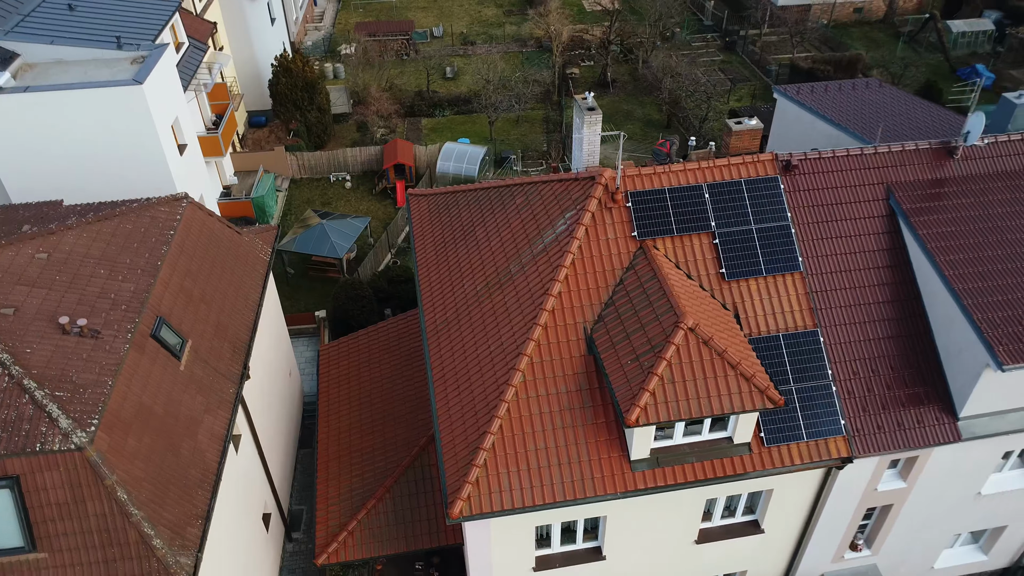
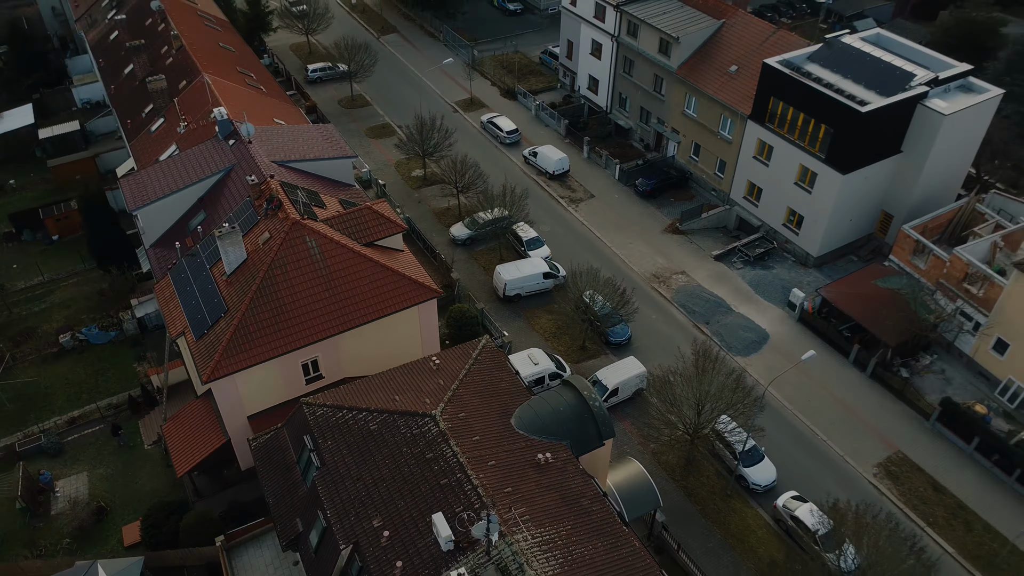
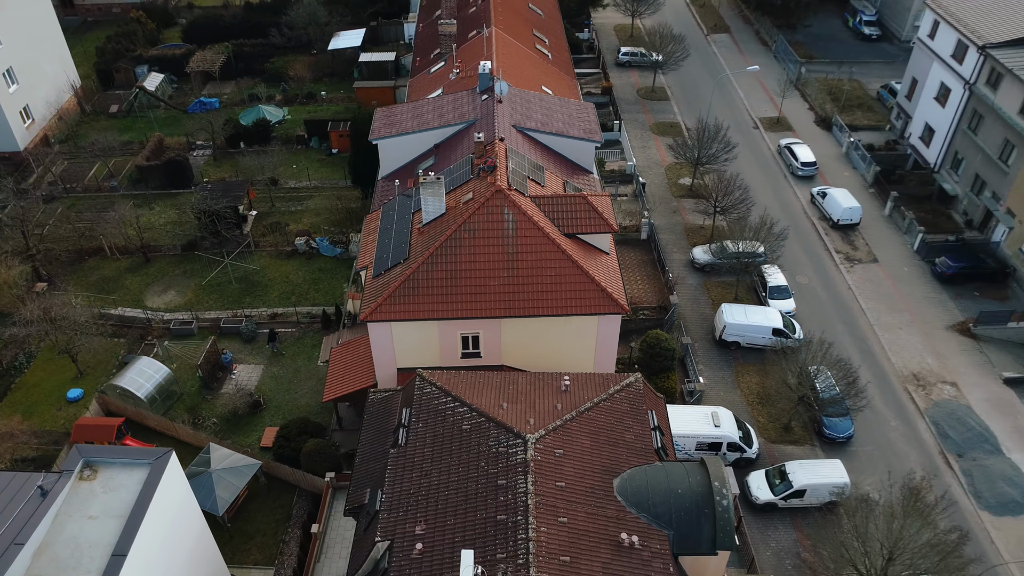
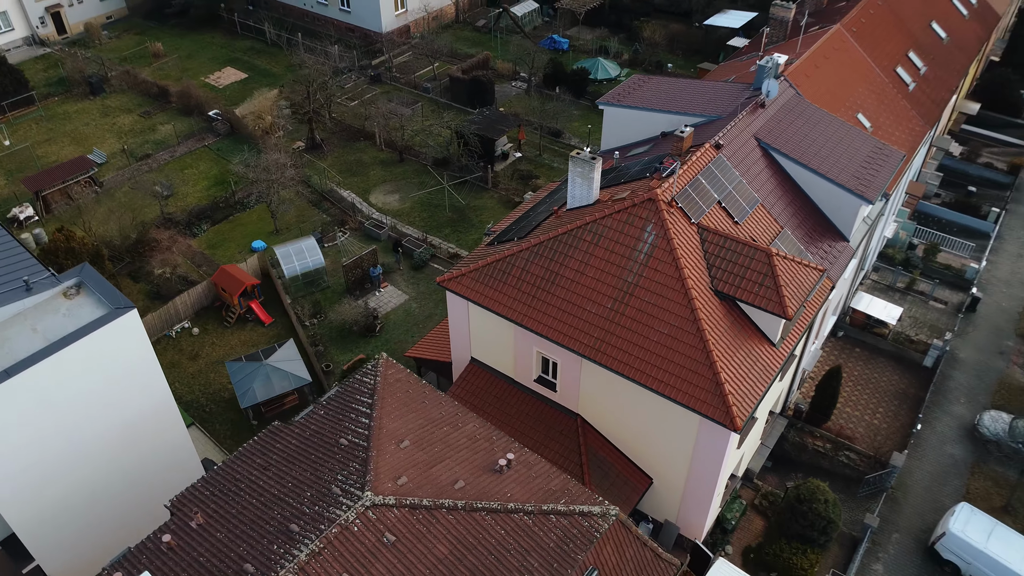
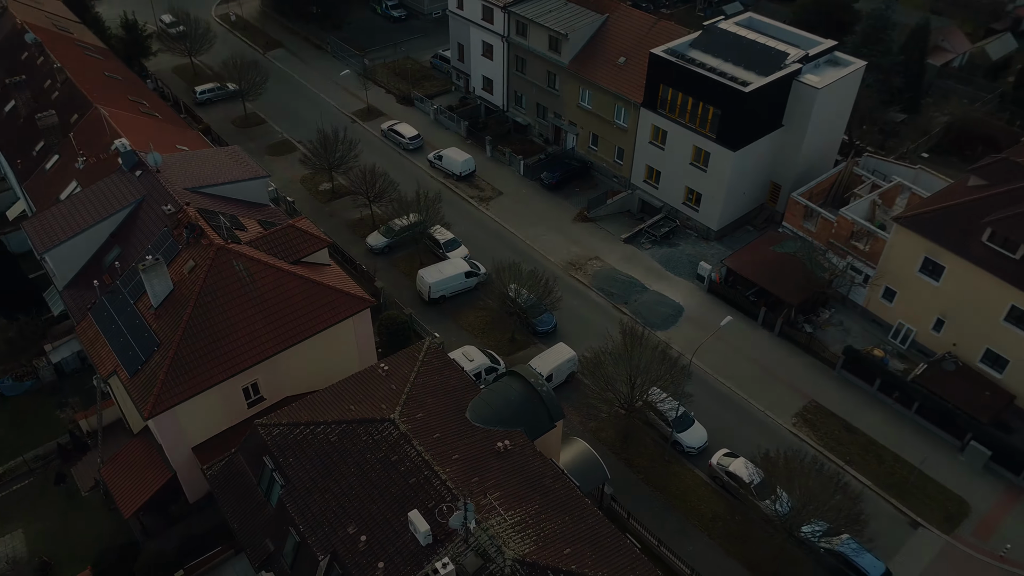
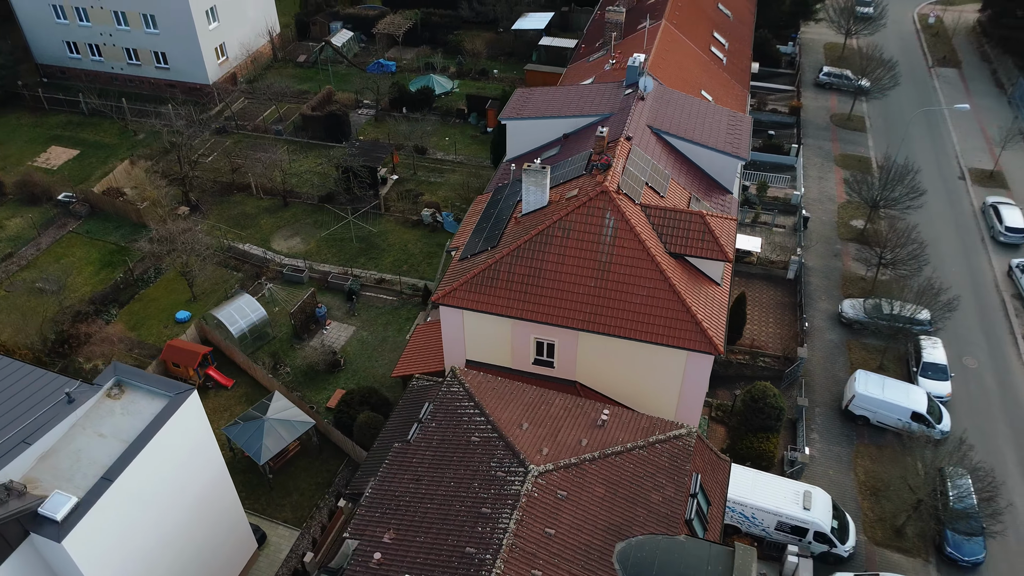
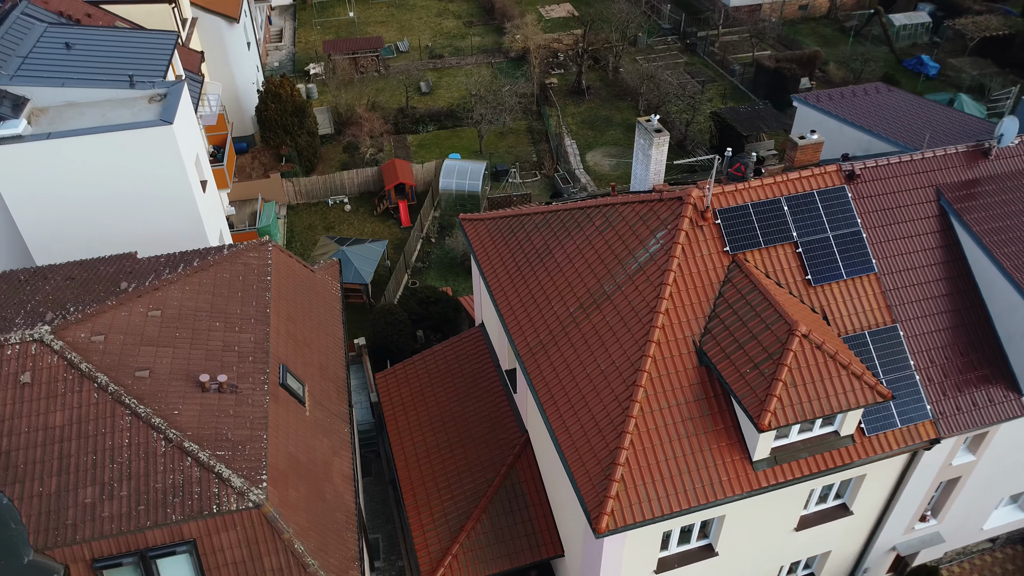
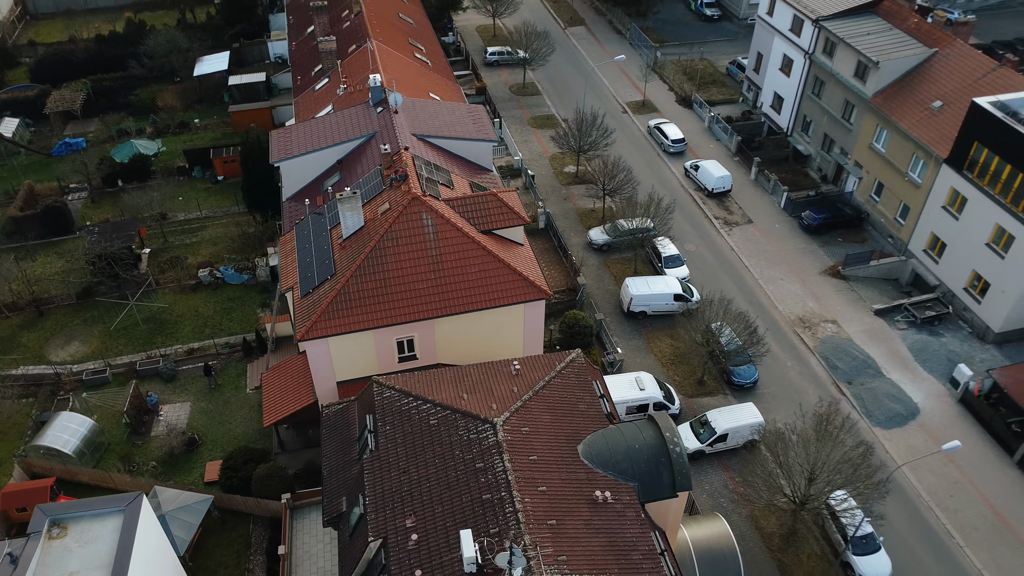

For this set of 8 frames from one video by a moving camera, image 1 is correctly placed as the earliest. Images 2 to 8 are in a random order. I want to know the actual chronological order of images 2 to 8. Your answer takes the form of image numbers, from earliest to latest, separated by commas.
7, 4, 6, 3, 8, 2, 5
